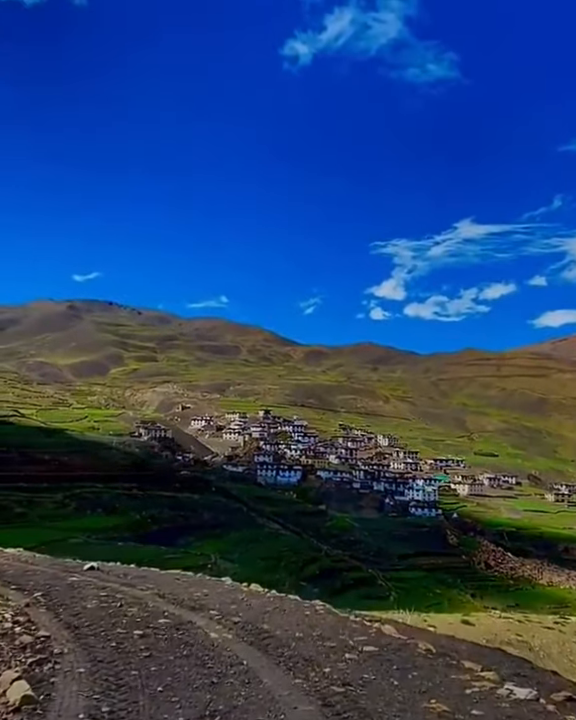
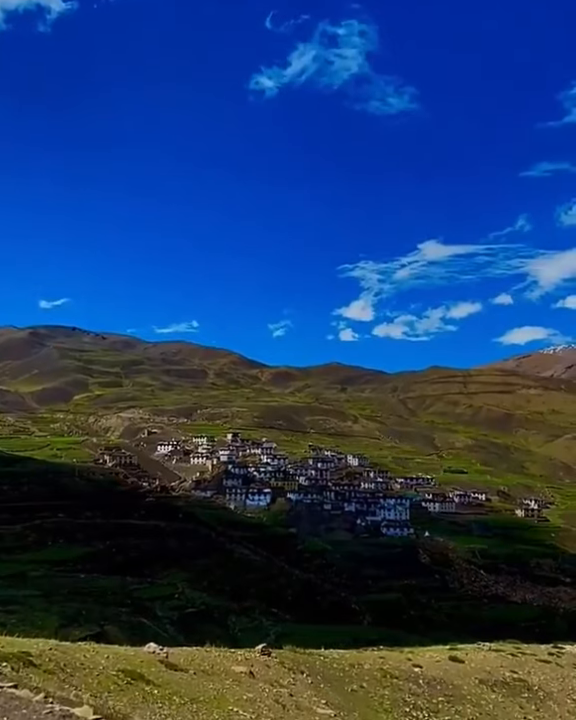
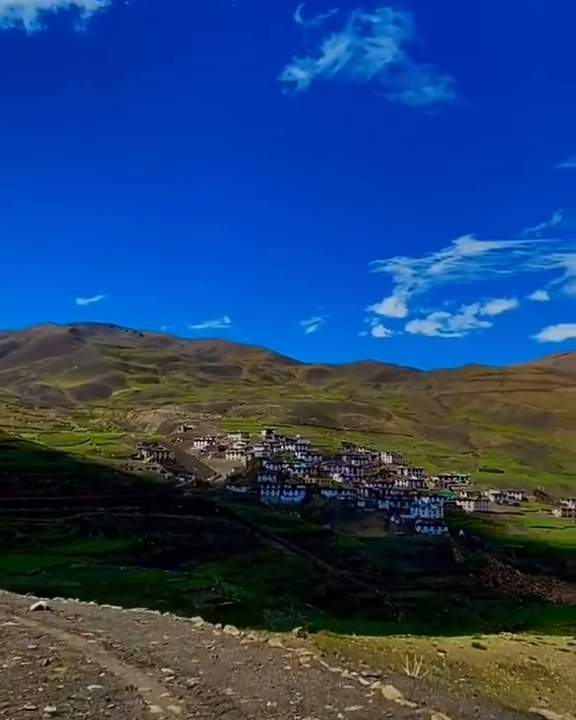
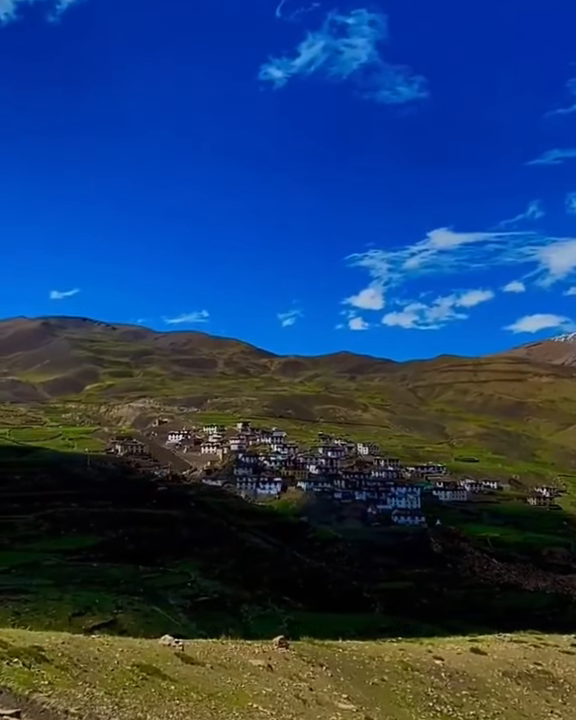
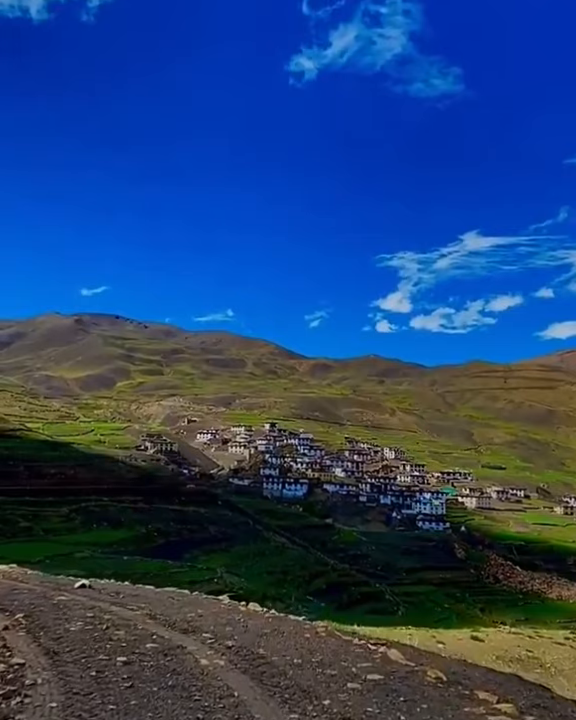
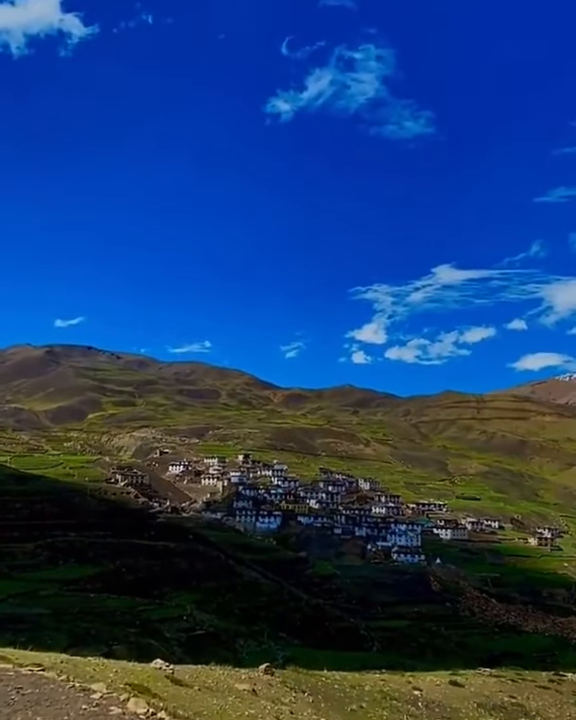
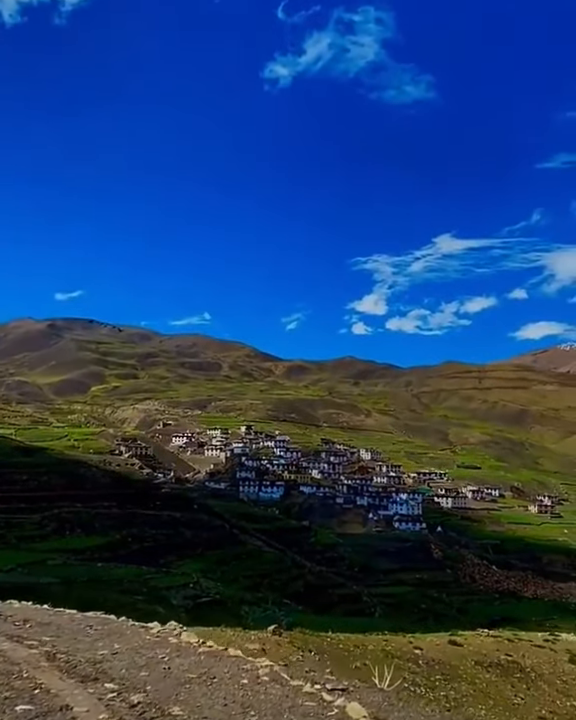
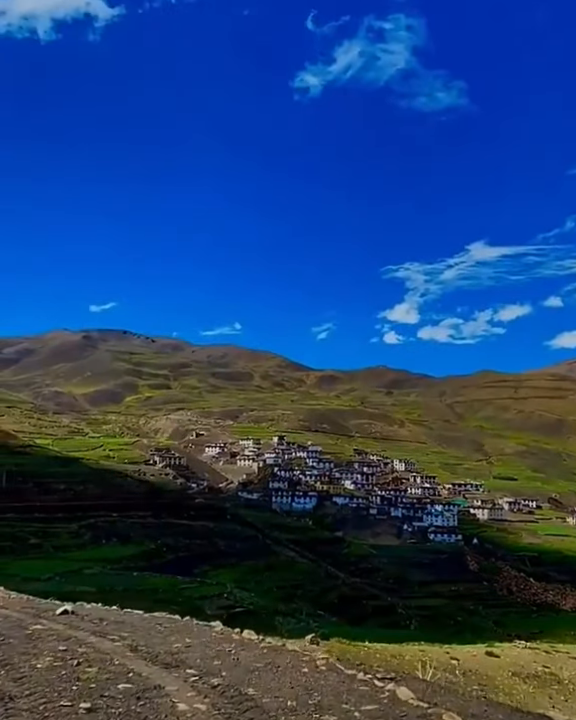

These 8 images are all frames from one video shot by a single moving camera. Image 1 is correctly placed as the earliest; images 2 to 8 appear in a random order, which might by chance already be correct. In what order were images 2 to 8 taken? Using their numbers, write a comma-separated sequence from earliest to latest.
5, 8, 3, 7, 6, 2, 4
